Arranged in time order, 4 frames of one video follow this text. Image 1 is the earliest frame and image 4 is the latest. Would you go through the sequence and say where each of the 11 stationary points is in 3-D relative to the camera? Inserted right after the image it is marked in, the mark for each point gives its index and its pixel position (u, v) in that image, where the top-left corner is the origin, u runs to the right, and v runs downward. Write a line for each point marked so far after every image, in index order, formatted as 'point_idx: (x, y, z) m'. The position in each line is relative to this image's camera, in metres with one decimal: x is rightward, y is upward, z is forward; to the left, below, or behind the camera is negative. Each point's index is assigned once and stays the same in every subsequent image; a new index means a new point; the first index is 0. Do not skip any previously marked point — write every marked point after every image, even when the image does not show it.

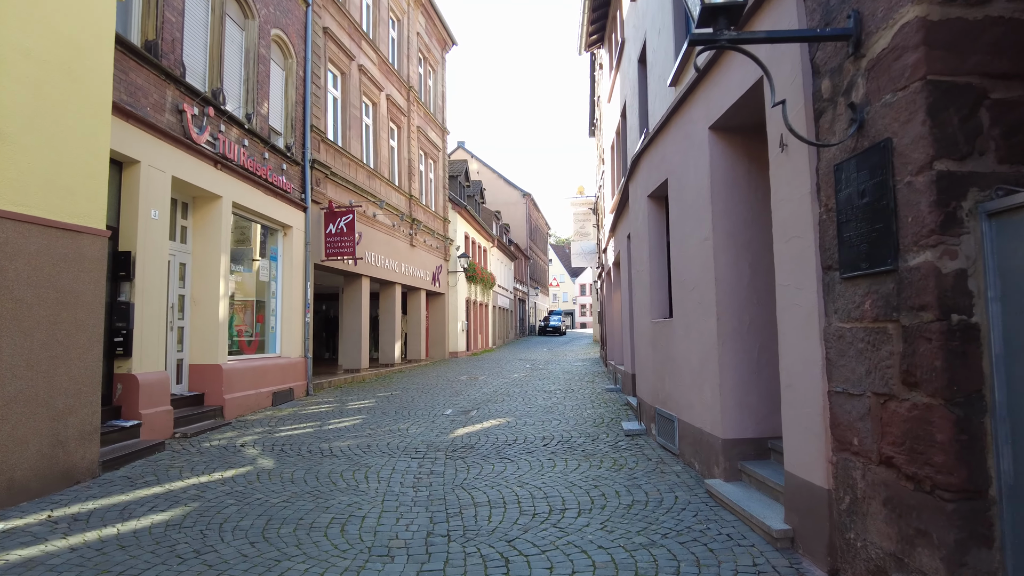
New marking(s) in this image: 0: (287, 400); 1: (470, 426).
0: (-3.6, -1.8, +10.8) m
1: (-0.5, -1.7, +8.4) m
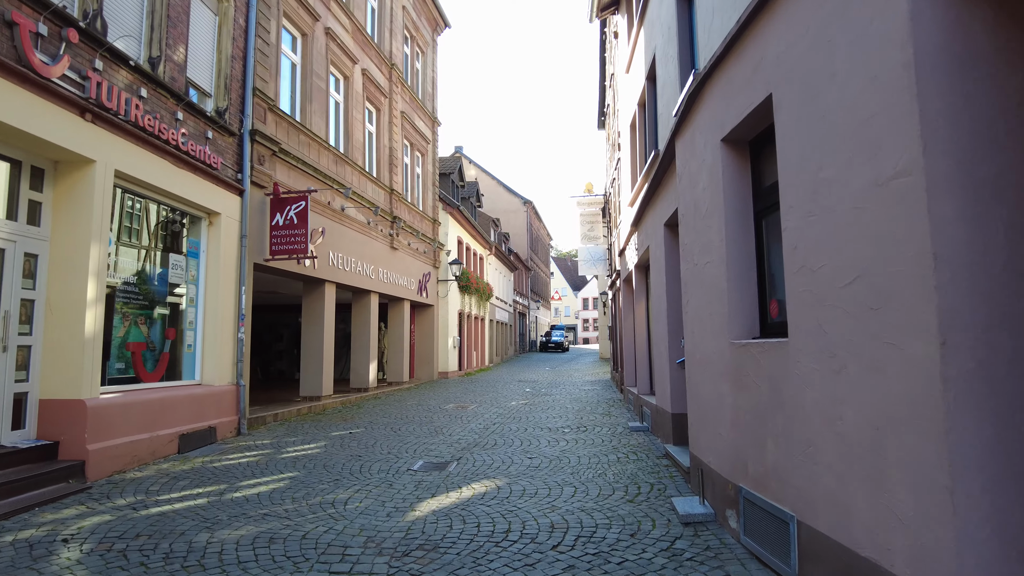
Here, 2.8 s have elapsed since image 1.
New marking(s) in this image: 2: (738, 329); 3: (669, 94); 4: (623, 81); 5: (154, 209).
0: (-3.7, -1.8, +8.0) m
1: (-0.6, -1.8, +5.7) m
2: (+1.4, -0.3, +4.3) m
3: (+1.9, +2.3, +8.1) m
4: (+2.1, +4.0, +13.1) m
5: (-4.2, +0.9, +7.9) m
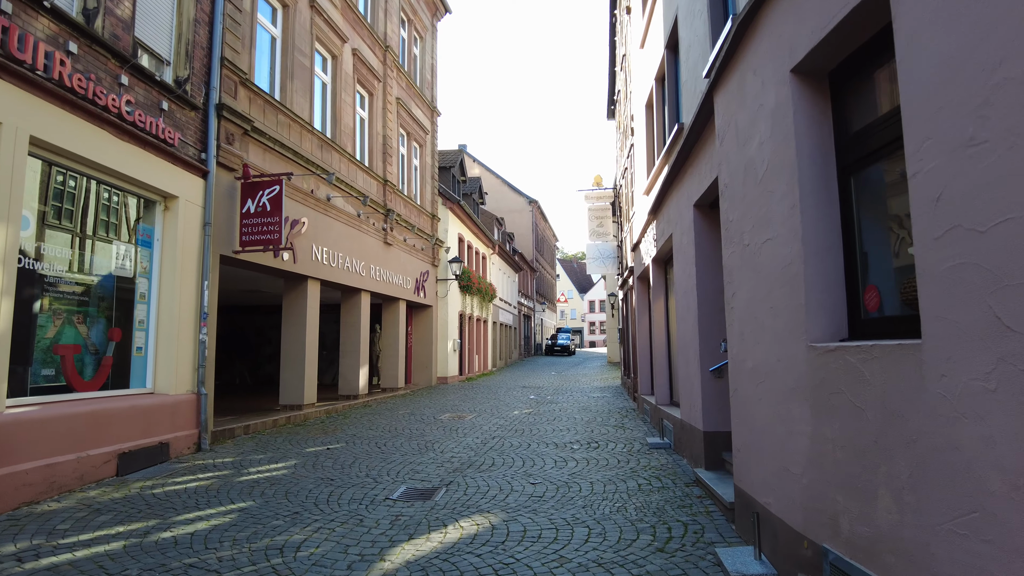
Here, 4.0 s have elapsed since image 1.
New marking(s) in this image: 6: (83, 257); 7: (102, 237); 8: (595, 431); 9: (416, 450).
0: (-3.7, -1.8, +6.9) m
1: (-0.6, -1.7, +4.5) m
2: (+1.4, -0.2, +3.1) m
3: (+1.9, +2.4, +7.0) m
4: (+2.2, +4.0, +12.0) m
5: (-4.2, +1.0, +6.7) m
6: (-4.2, +0.3, +6.7) m
7: (-4.2, +0.5, +6.9) m
8: (+1.1, -1.9, +9.1) m
9: (-1.2, -1.9, +8.2) m
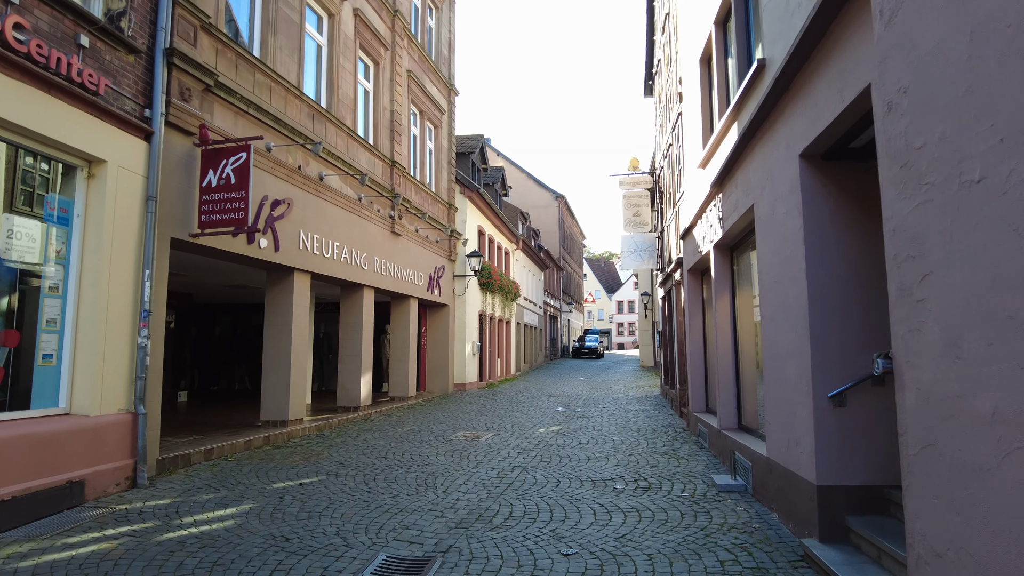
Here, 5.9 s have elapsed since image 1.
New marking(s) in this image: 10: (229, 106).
0: (-3.5, -1.7, +5.2) m
1: (-0.5, -1.6, +2.7) m
2: (+1.4, -0.1, +1.2) m
3: (+2.1, +2.5, +5.0) m
4: (+2.6, +4.1, +10.0) m
5: (-4.0, +1.1, +5.0) m
6: (-4.0, +0.4, +5.0) m
7: (-4.0, +0.6, +5.2) m
8: (+1.4, -1.8, +7.2) m
9: (-0.9, -1.9, +6.3) m
10: (-3.3, +2.1, +7.9) m
